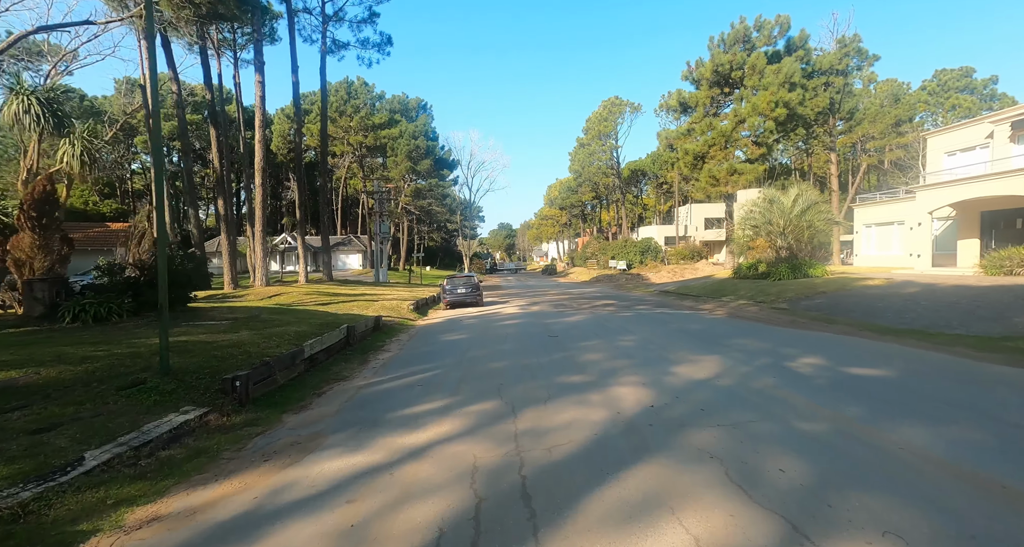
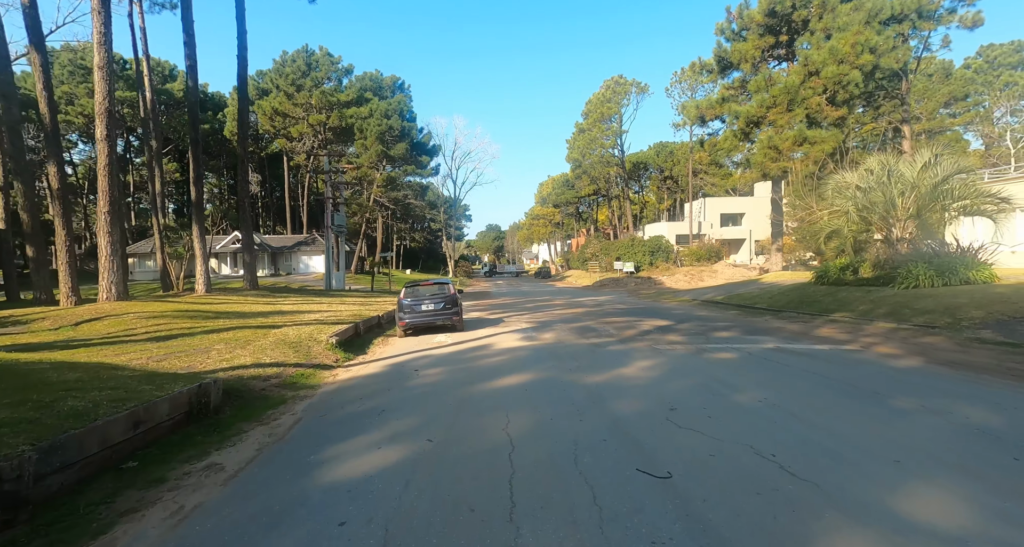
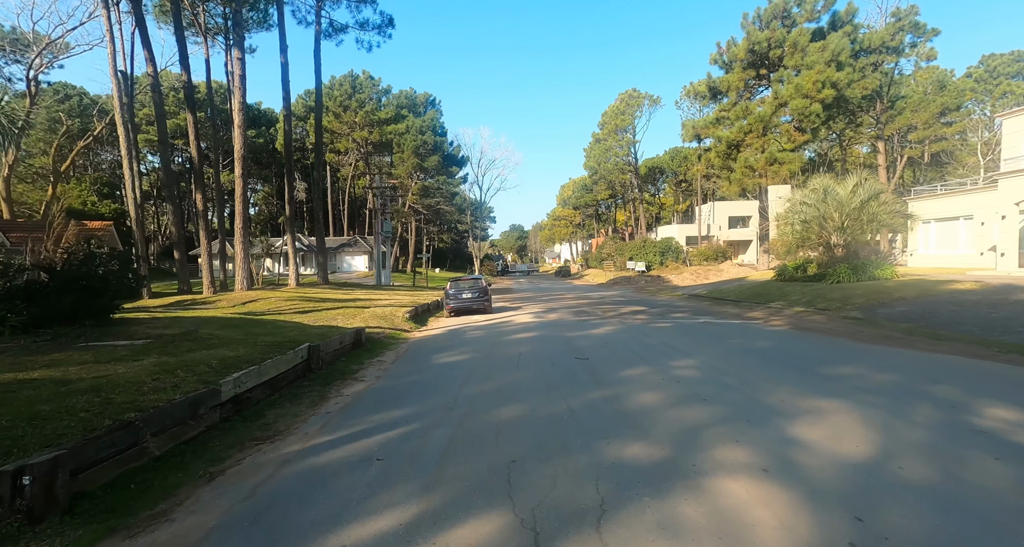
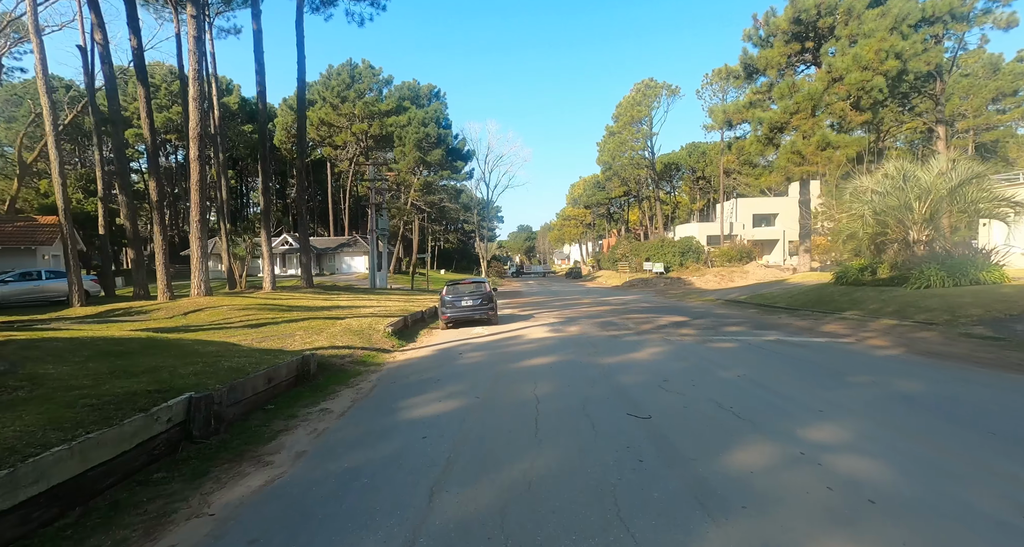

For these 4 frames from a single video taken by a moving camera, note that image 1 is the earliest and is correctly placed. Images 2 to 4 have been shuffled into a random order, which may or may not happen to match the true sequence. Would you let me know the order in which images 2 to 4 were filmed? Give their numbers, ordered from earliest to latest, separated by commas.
3, 4, 2
